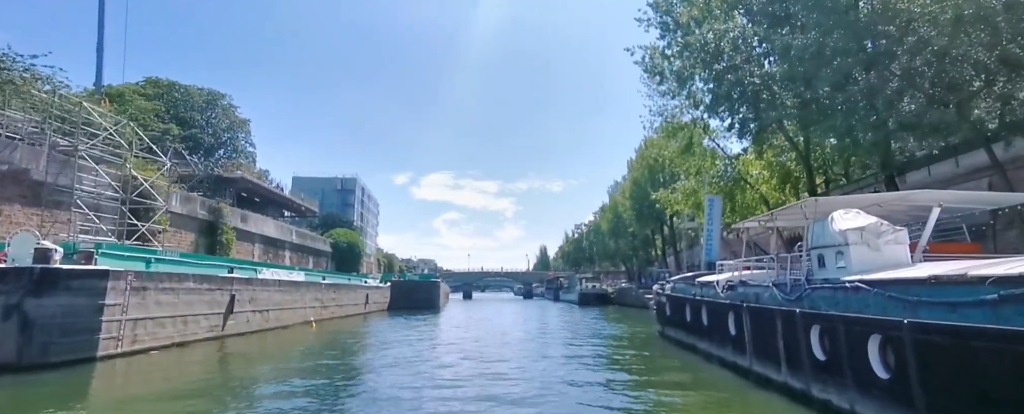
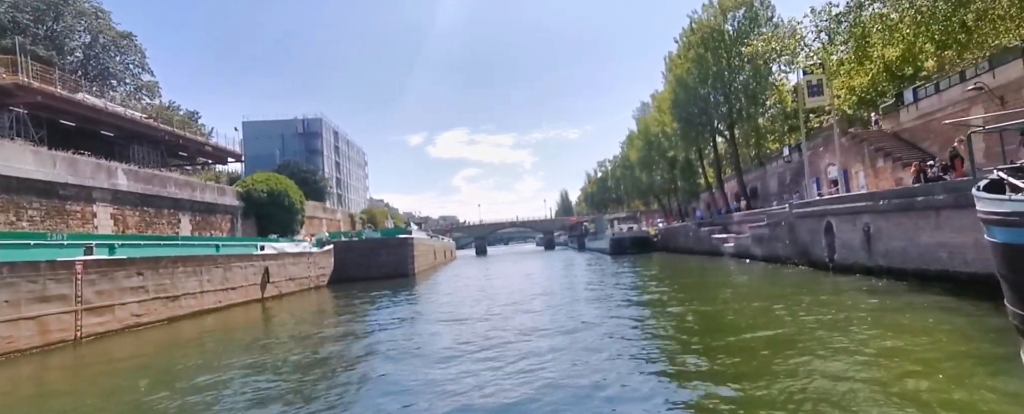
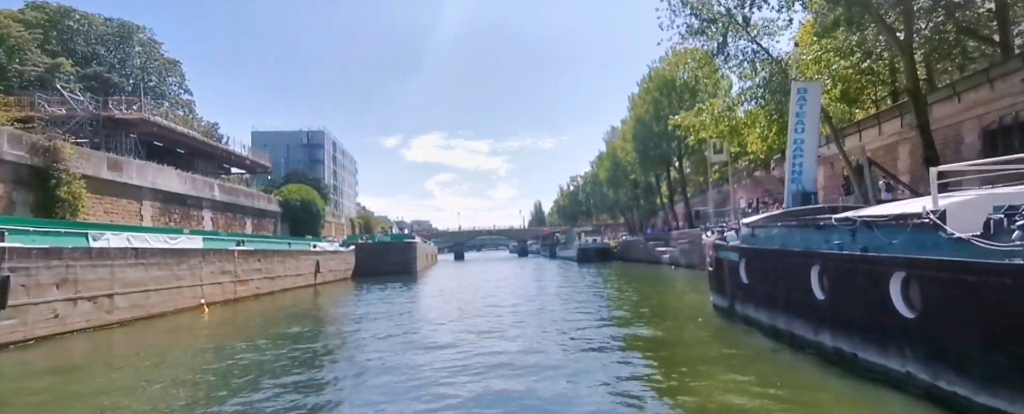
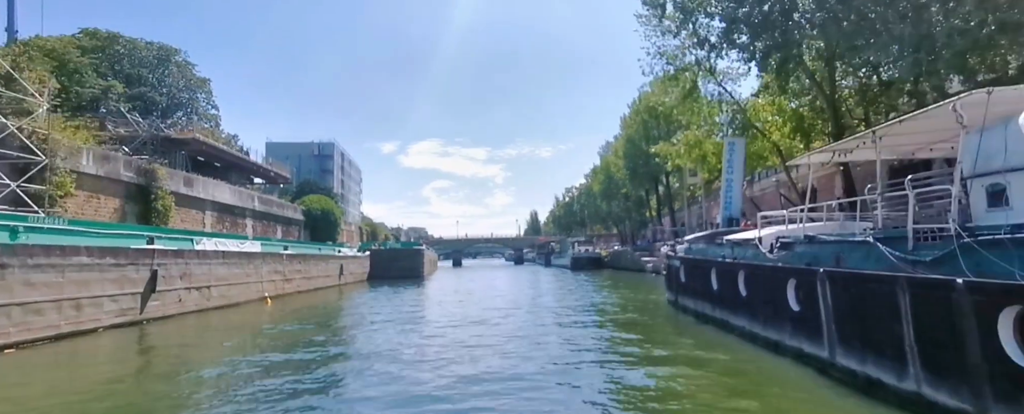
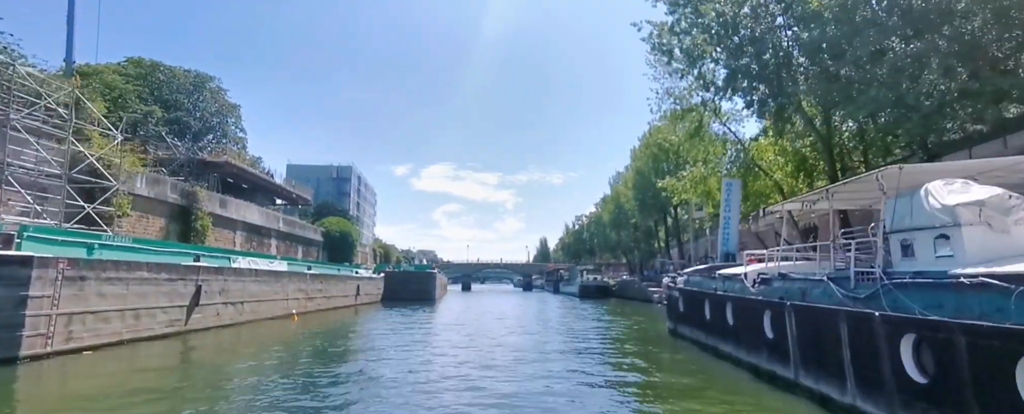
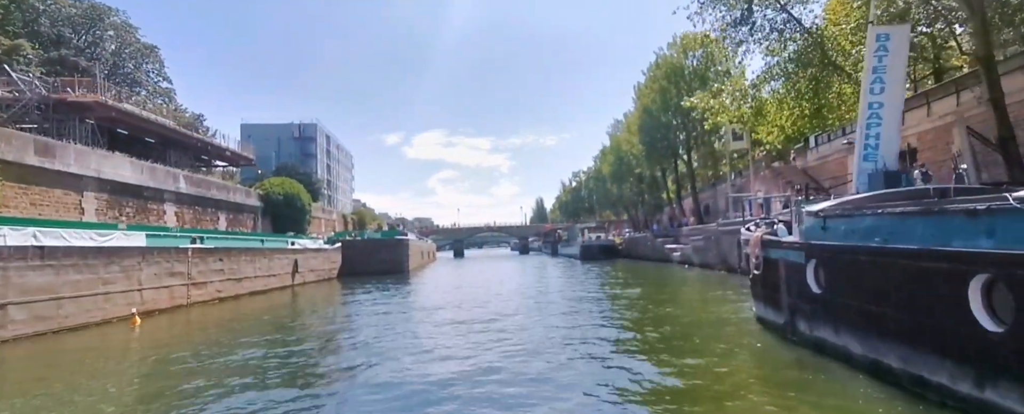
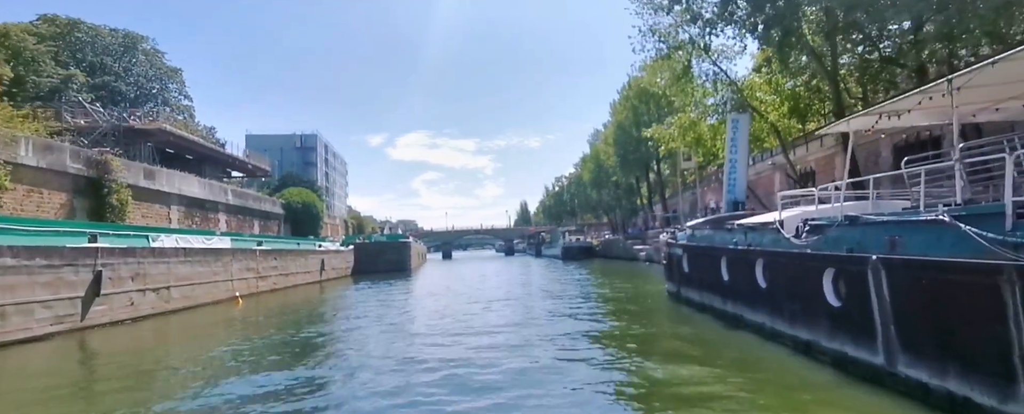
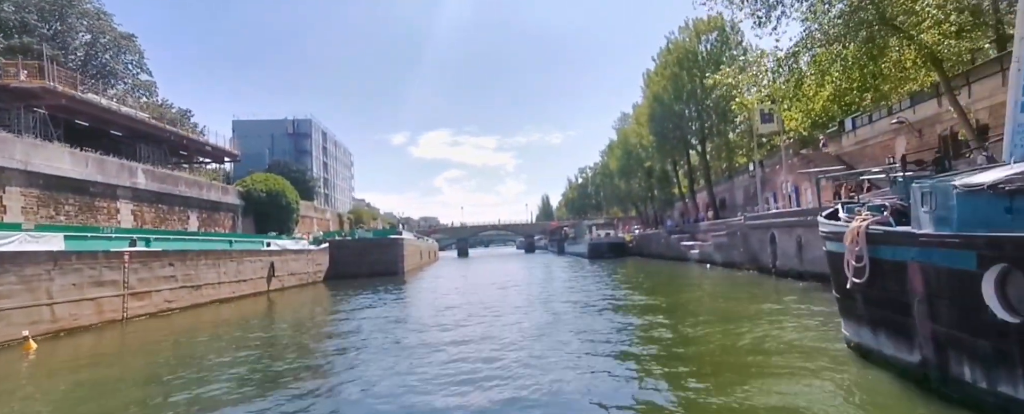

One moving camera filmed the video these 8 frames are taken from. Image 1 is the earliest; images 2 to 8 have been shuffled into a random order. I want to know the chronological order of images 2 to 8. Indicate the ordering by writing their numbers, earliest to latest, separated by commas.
5, 4, 7, 3, 6, 8, 2
